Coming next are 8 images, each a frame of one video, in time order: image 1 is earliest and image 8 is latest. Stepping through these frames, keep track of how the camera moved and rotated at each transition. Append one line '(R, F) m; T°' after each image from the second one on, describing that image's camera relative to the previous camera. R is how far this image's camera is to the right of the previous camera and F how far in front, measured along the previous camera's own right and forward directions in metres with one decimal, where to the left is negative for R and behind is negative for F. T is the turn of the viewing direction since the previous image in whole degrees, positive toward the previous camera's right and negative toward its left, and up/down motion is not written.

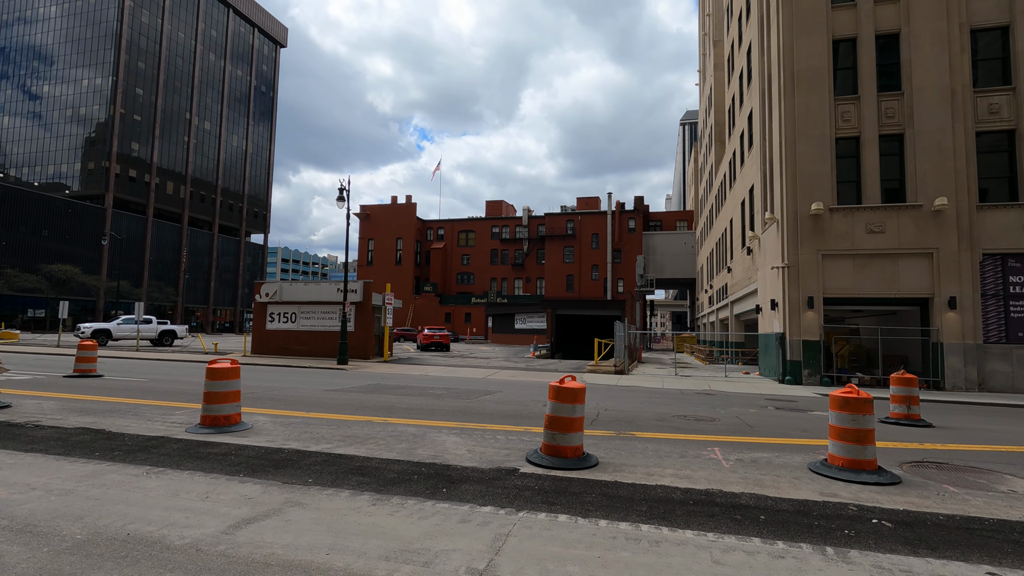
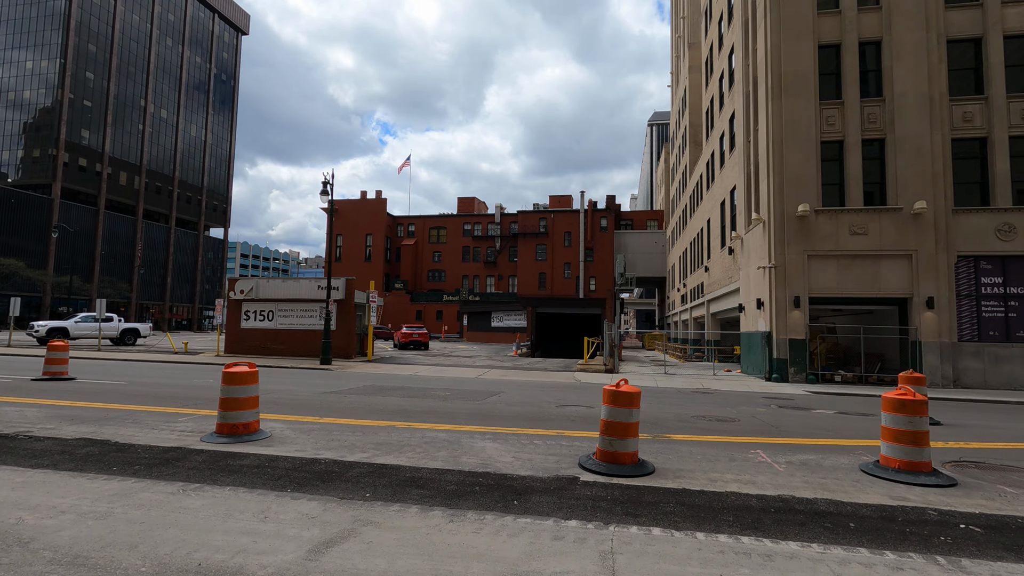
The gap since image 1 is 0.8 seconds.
(-1.0, +0.3) m; +4°
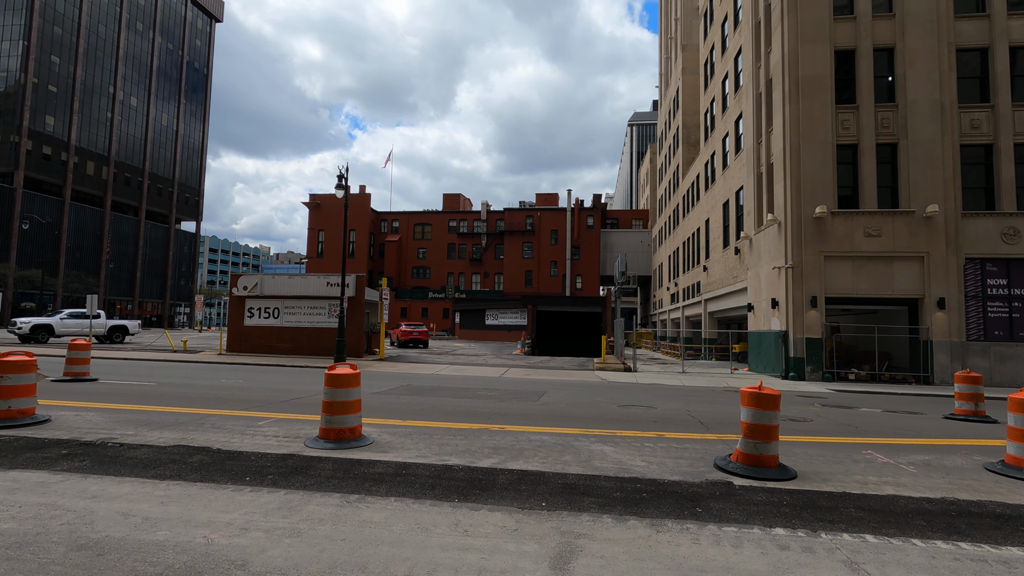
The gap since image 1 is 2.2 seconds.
(-1.8, +0.2) m; +3°
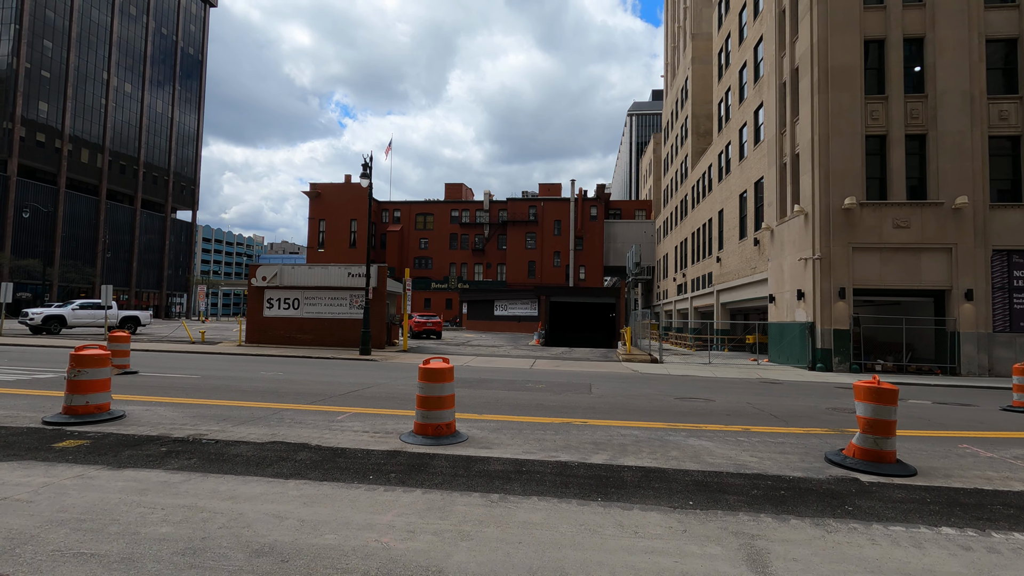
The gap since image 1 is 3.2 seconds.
(-1.3, +0.2) m; +1°
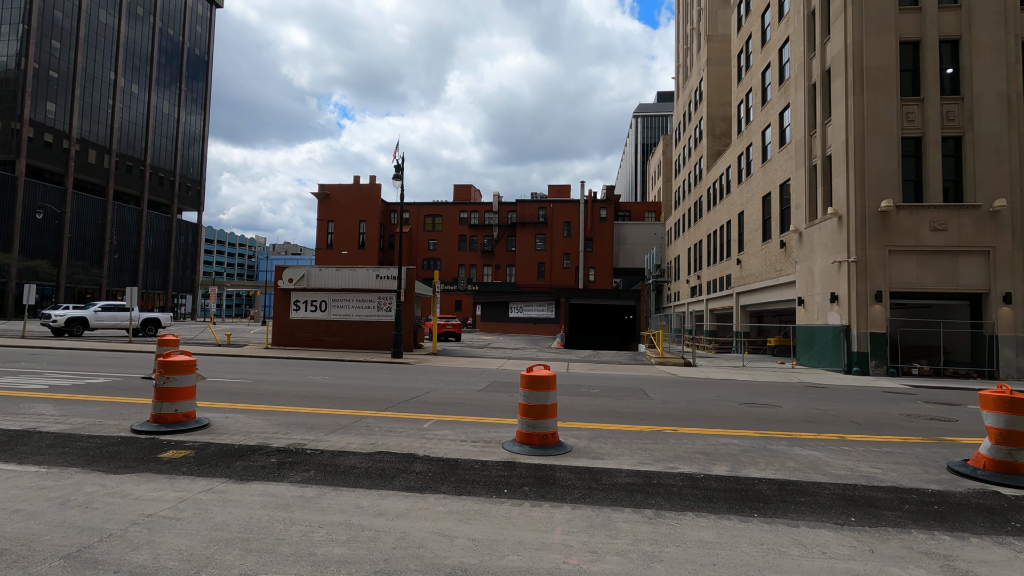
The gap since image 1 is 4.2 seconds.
(-1.2, +0.2) m; 0°
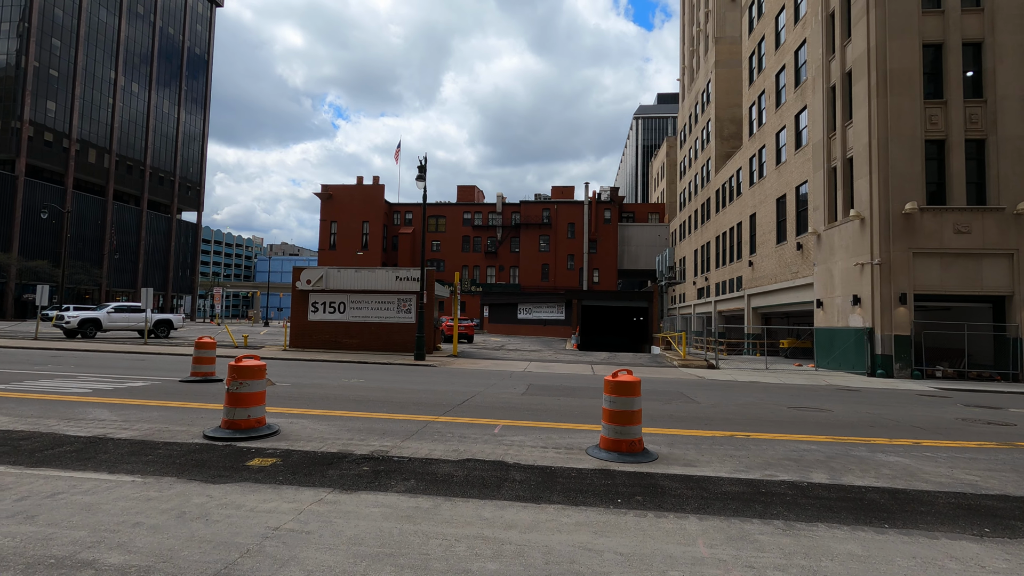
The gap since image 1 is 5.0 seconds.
(-1.0, +0.1) m; 0°
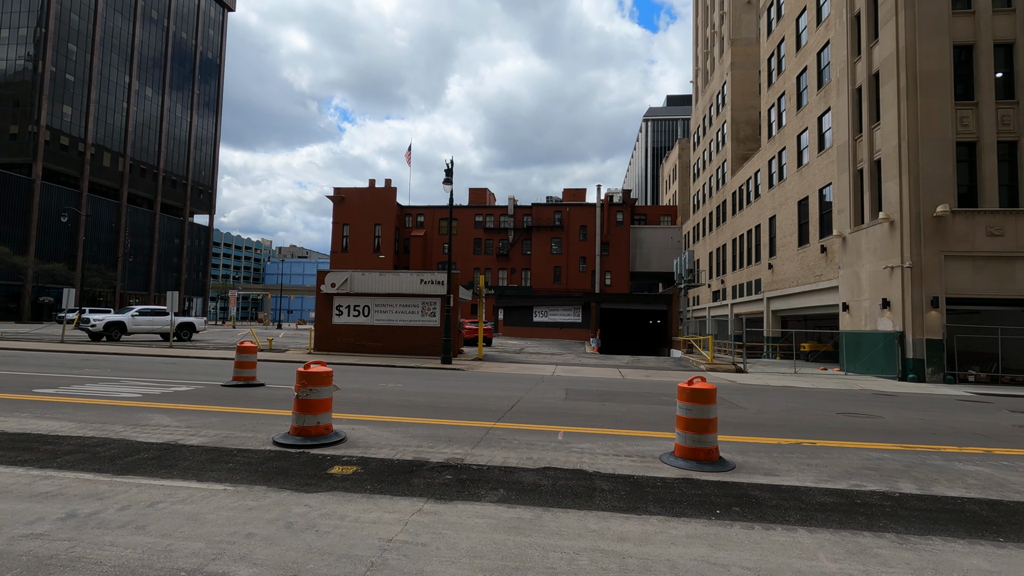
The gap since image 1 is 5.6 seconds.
(-0.8, 0.0) m; -1°
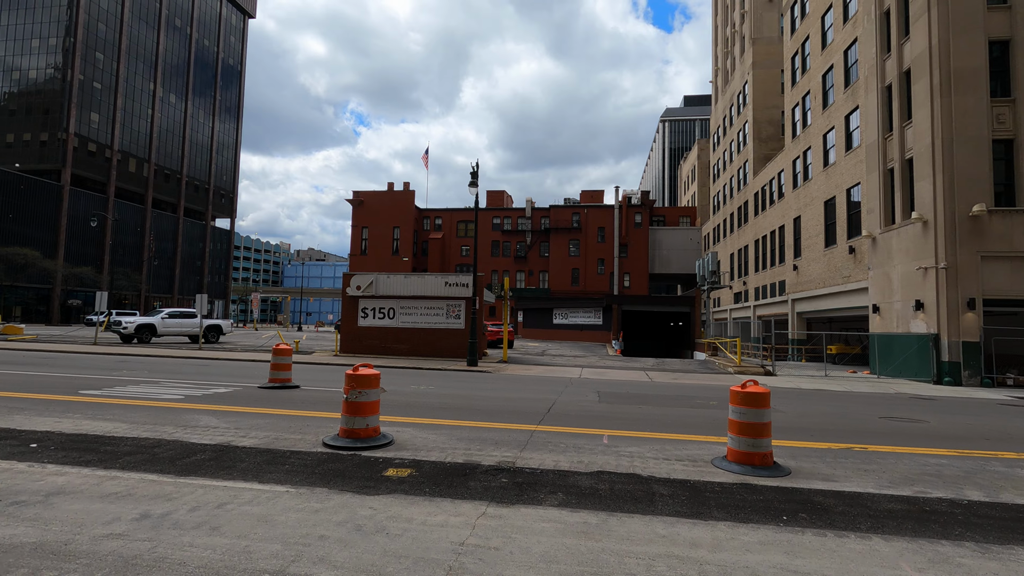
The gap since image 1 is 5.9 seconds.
(-0.4, 0.0) m; -2°
